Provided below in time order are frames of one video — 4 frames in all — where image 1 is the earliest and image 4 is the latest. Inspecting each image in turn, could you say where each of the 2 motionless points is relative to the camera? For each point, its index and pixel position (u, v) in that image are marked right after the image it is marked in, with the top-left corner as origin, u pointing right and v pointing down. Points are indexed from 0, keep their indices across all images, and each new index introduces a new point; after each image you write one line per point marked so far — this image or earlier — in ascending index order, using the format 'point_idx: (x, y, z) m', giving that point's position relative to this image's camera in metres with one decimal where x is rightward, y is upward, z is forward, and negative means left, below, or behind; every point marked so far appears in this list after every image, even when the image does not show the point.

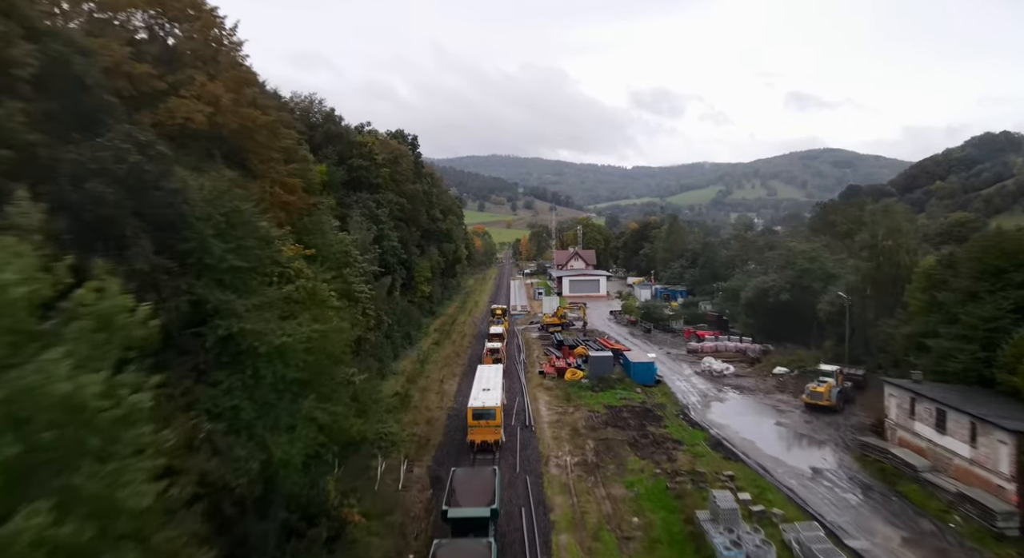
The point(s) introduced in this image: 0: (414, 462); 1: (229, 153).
0: (-3.2, -6.0, +19.0) m
1: (-5.9, +2.6, +12.0) m
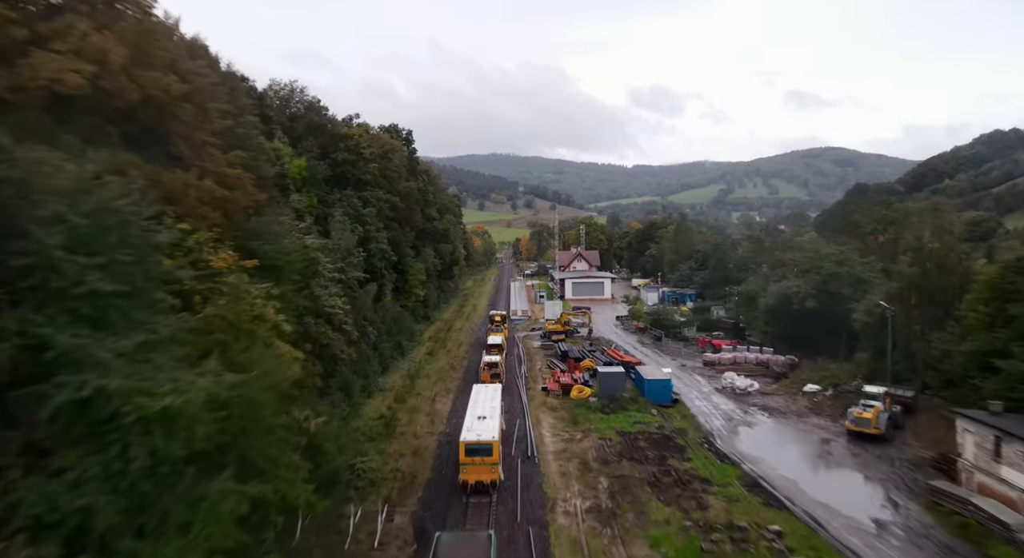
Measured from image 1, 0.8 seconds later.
0: (-3.2, -6.3, +16.1) m
1: (-5.9, +2.3, +9.0) m
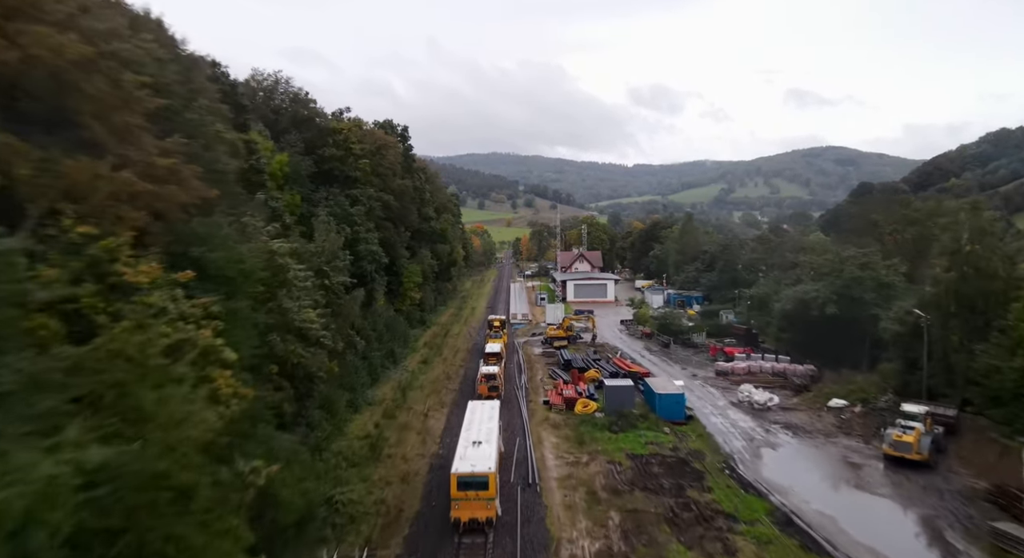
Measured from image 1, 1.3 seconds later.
0: (-3.3, -6.5, +14.1) m
1: (-5.9, +2.1, +7.0) m
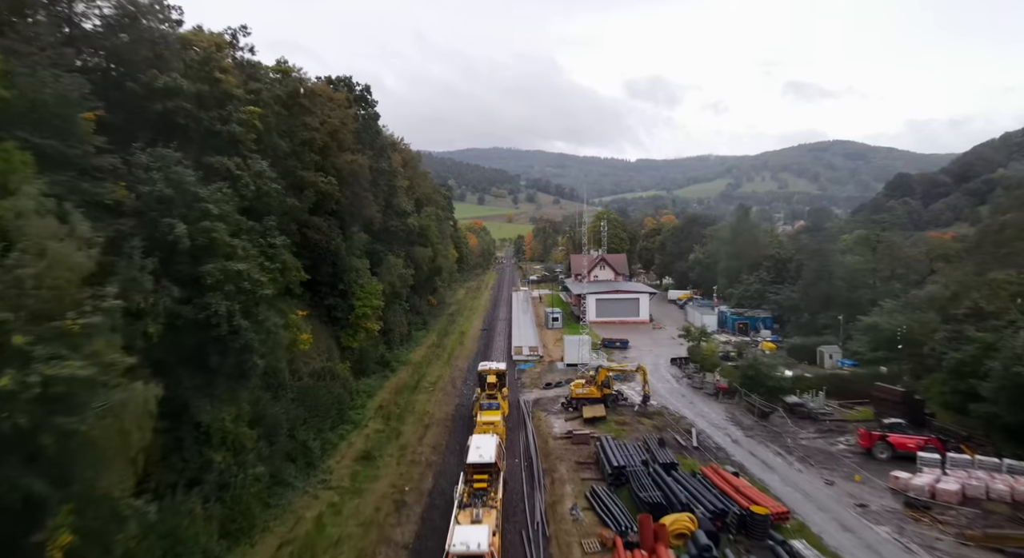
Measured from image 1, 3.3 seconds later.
0: (-3.1, -7.8, +0.2) m
1: (-5.8, +0.7, -6.9) m
